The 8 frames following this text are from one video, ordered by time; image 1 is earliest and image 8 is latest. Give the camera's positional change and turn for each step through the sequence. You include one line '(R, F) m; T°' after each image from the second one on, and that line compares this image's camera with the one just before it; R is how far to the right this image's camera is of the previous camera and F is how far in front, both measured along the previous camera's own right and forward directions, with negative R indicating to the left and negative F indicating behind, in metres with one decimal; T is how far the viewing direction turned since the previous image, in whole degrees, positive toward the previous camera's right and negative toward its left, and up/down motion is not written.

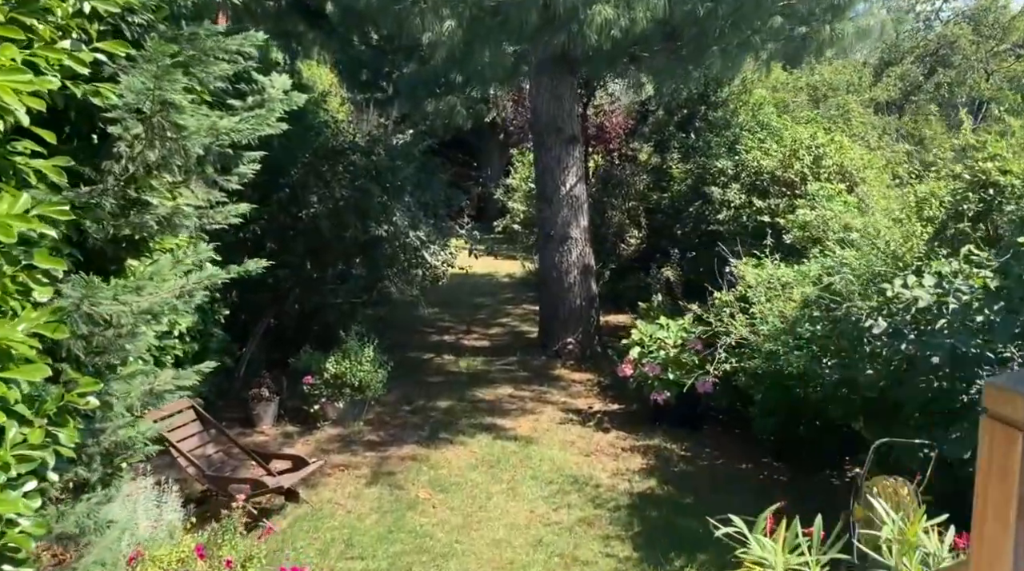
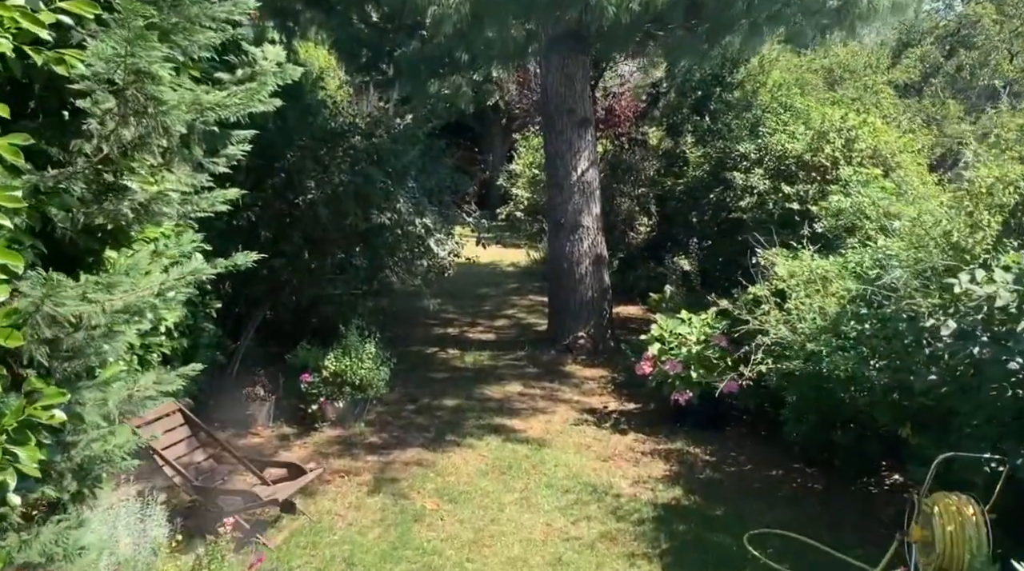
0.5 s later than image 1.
(-0.1, +0.5) m; 0°
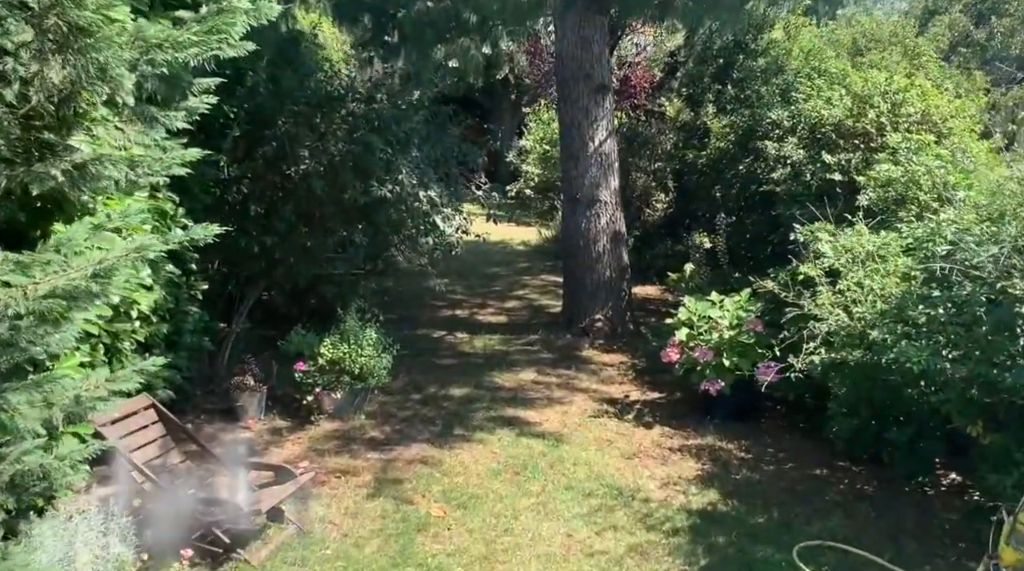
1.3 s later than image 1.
(0.0, +0.7) m; 0°
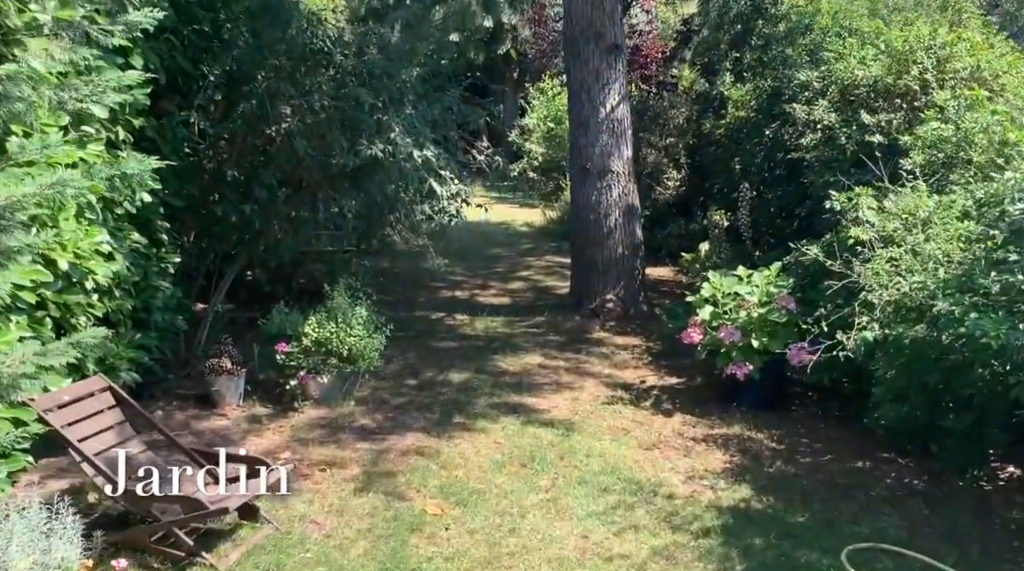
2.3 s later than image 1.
(0.0, +0.7) m; 0°
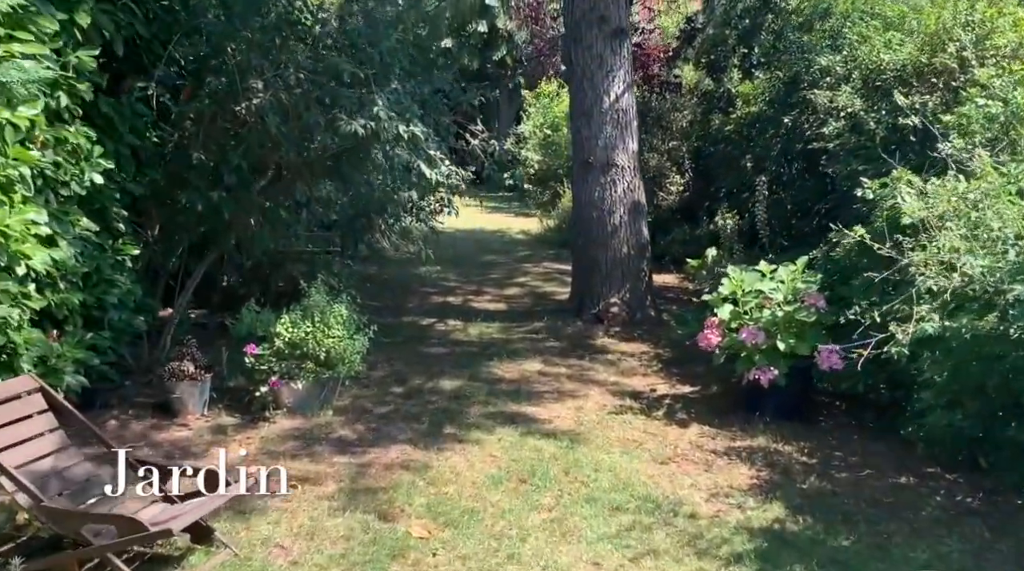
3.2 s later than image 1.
(0.0, +0.7) m; 0°
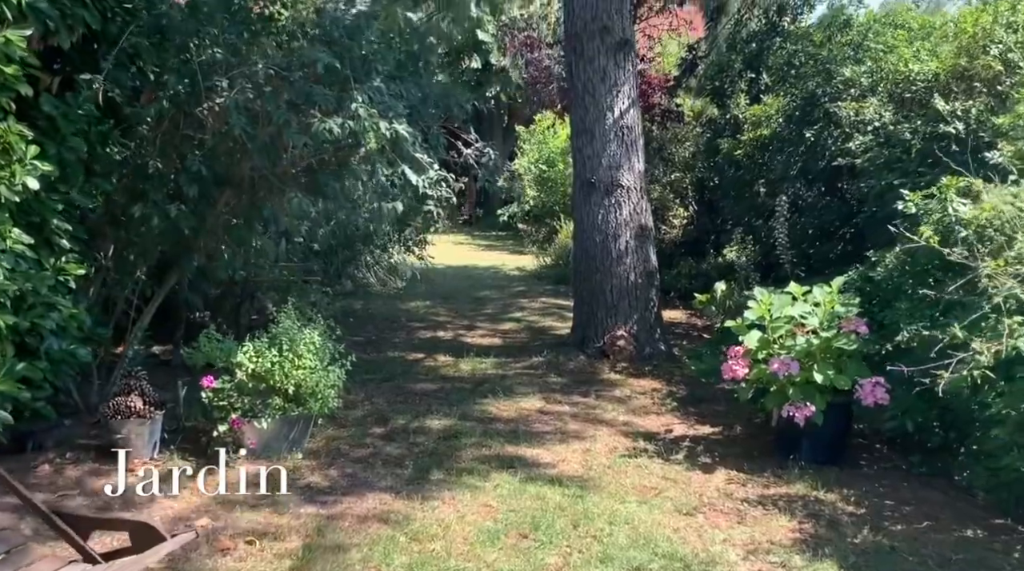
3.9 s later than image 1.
(0.0, +0.7) m; 0°
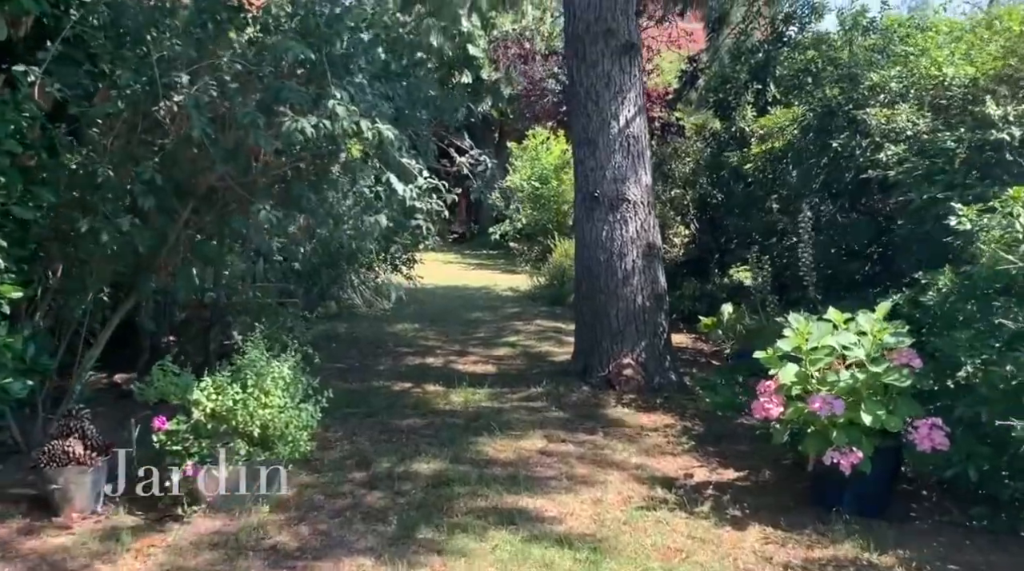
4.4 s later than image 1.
(-0.1, +0.6) m; +1°
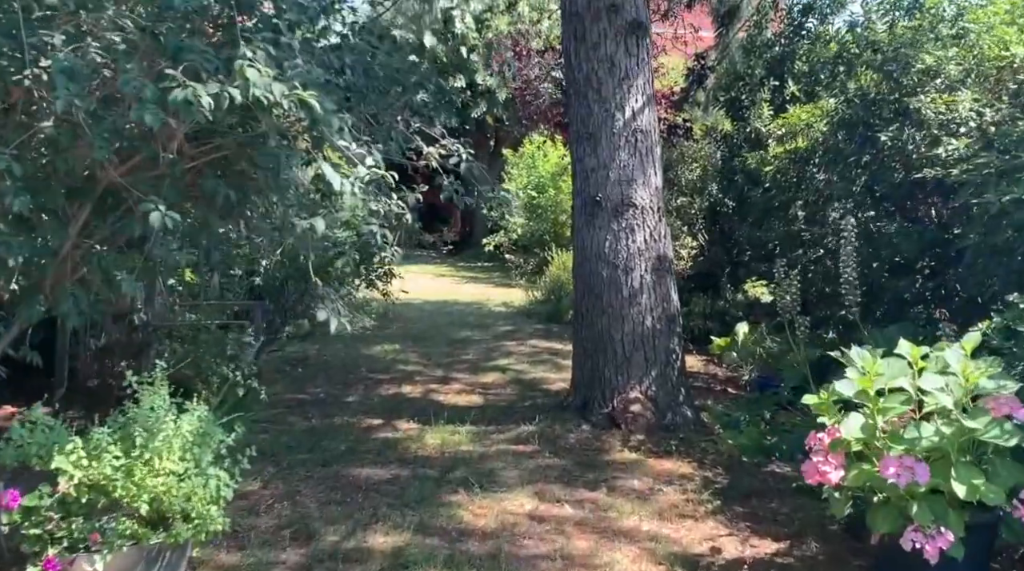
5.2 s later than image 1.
(+0.1, +1.0) m; 0°
